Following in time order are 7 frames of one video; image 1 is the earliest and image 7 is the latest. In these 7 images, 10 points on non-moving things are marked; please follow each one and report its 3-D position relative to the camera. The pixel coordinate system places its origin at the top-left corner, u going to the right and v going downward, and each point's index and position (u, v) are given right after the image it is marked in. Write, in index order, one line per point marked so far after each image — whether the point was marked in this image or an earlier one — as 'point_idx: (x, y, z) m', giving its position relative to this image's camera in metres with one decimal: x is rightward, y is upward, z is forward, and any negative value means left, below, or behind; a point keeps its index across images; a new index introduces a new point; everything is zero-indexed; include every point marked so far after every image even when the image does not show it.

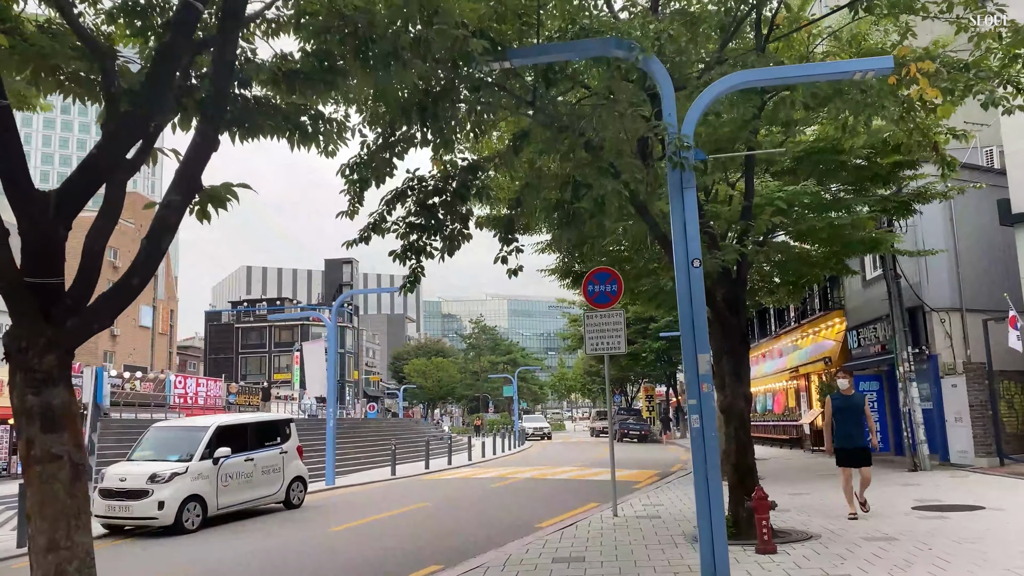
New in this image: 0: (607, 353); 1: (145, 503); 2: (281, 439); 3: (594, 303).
0: (+1.3, -0.9, +10.5) m
1: (-5.4, -3.2, +11.0) m
2: (-4.2, -2.8, +13.7) m
3: (+1.2, -0.2, +10.6) m
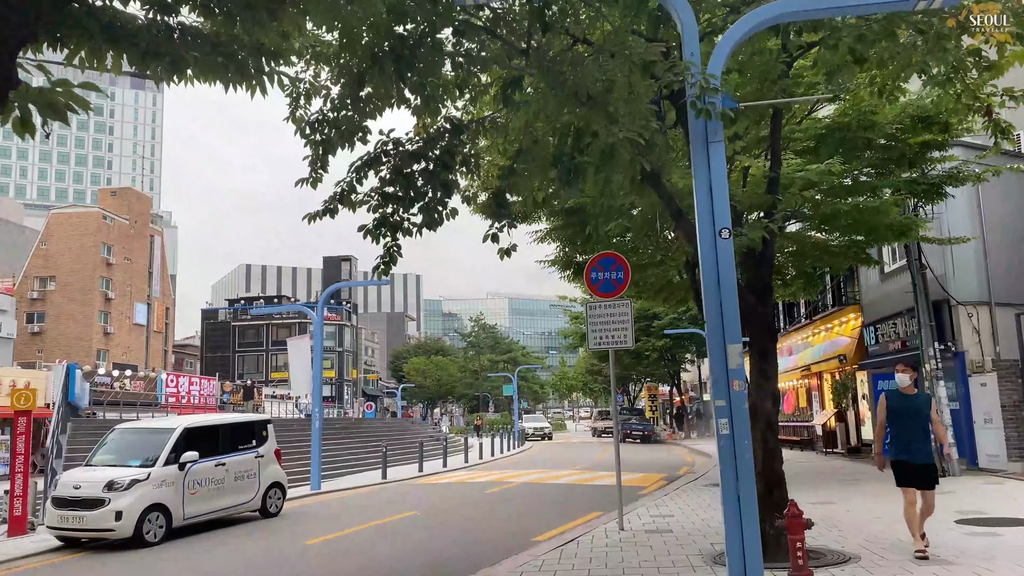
0: (+1.3, -0.8, +9.4) m
1: (-5.5, -3.0, +10.0) m
2: (-4.3, -2.6, +12.6) m
3: (+1.1, -0.1, +9.5) m
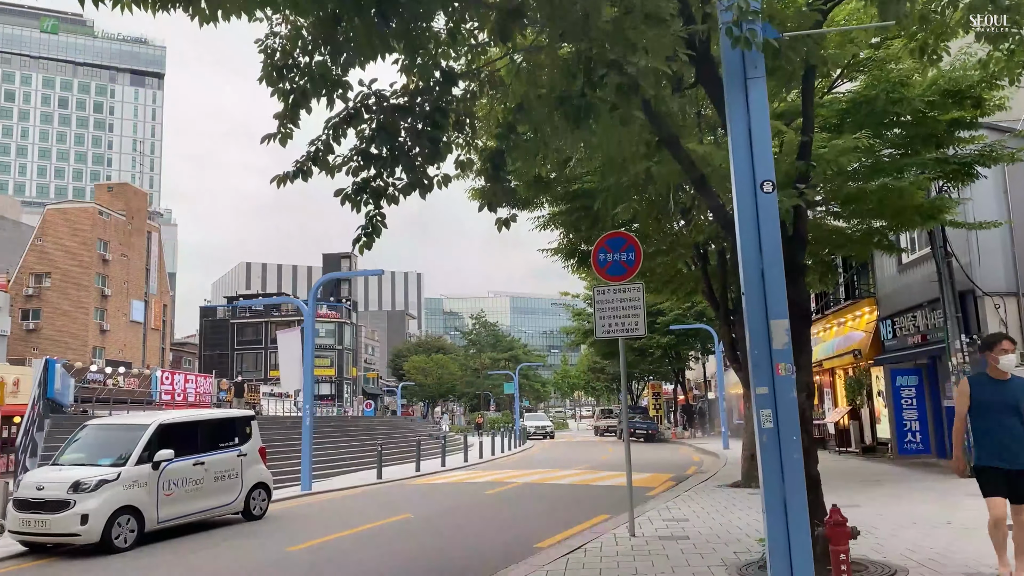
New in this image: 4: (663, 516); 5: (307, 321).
0: (+1.3, -0.6, +8.6) m
1: (-5.5, -2.8, +9.2) m
2: (-4.3, -2.4, +11.8) m
3: (+1.1, +0.1, +8.7) m
4: (+2.0, -3.1, +10.0) m
5: (-4.6, -0.7, +16.6) m
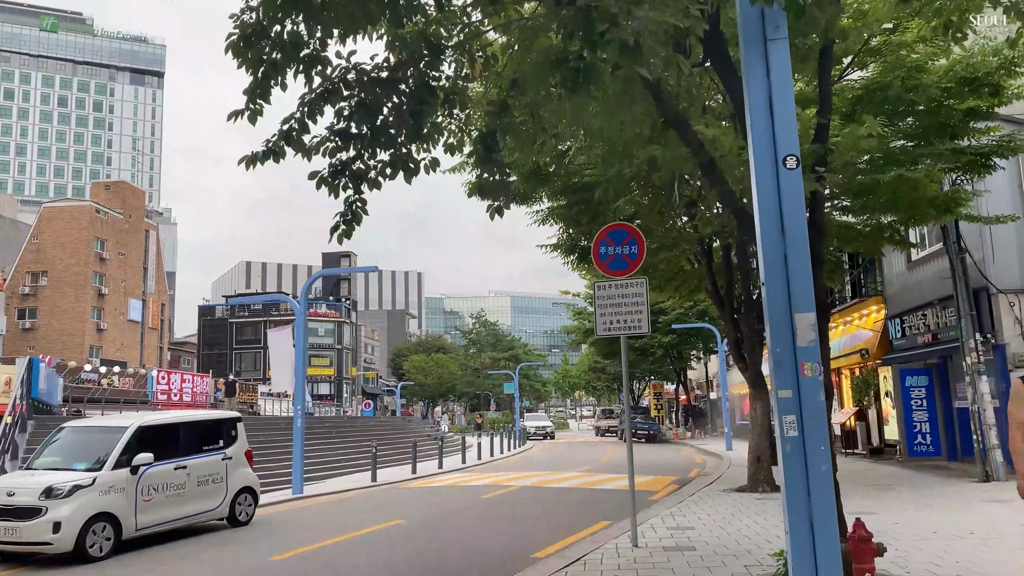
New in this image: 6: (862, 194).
0: (+1.2, -0.5, +8.1) m
1: (-5.6, -2.8, +8.7) m
2: (-4.3, -2.4, +11.3) m
3: (+1.1, +0.2, +8.2) m
4: (+2.0, -3.0, +9.5) m
5: (-4.6, -0.7, +16.1) m
6: (+5.0, +1.3, +10.7) m
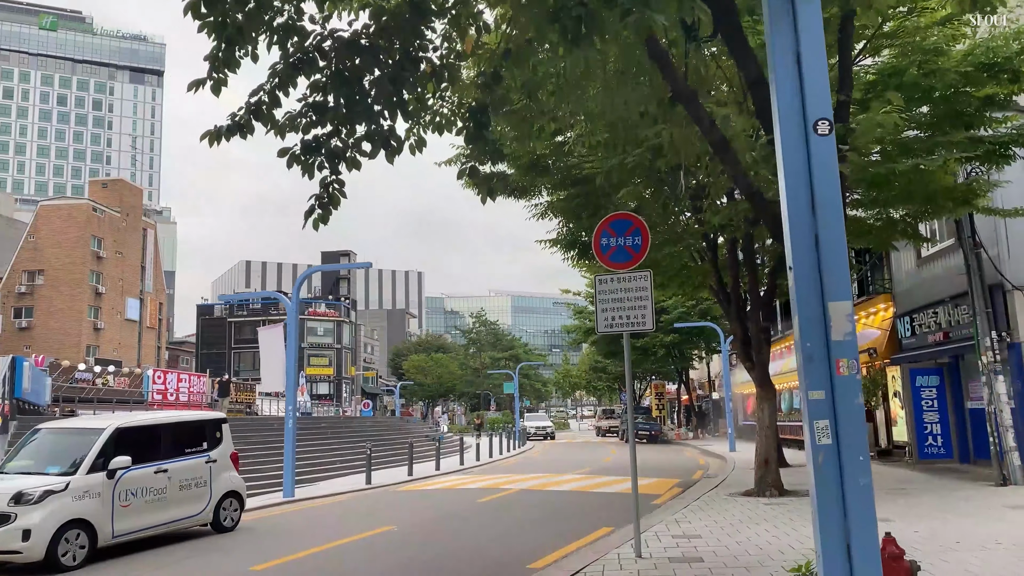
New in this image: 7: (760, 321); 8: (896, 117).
0: (+1.2, -0.5, +7.6) m
1: (-5.6, -2.7, +8.2) m
2: (-4.4, -2.3, +10.8) m
3: (+1.0, +0.3, +7.7) m
4: (+1.9, -2.9, +9.0) m
5: (-4.6, -0.6, +15.6) m
6: (+5.0, +1.4, +10.2) m
7: (+4.4, -0.6, +13.1) m
8: (+4.9, +2.2, +9.6) m
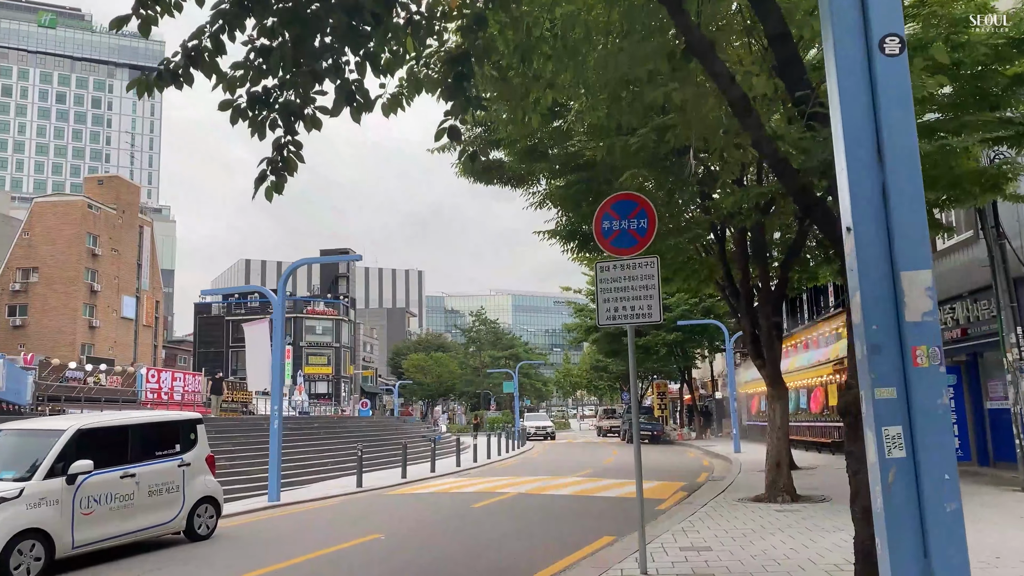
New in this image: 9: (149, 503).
0: (+1.1, -0.3, +6.9) m
1: (-5.7, -2.6, +7.5) m
2: (-4.5, -2.2, +10.1) m
3: (+0.9, +0.4, +7.0) m
4: (+1.9, -2.8, +8.3) m
5: (-4.7, -0.5, +14.9) m
6: (+4.9, +1.5, +9.5) m
7: (+4.3, -0.5, +12.4) m
8: (+4.9, +2.3, +8.9) m
9: (-4.6, -2.7, +9.4) m
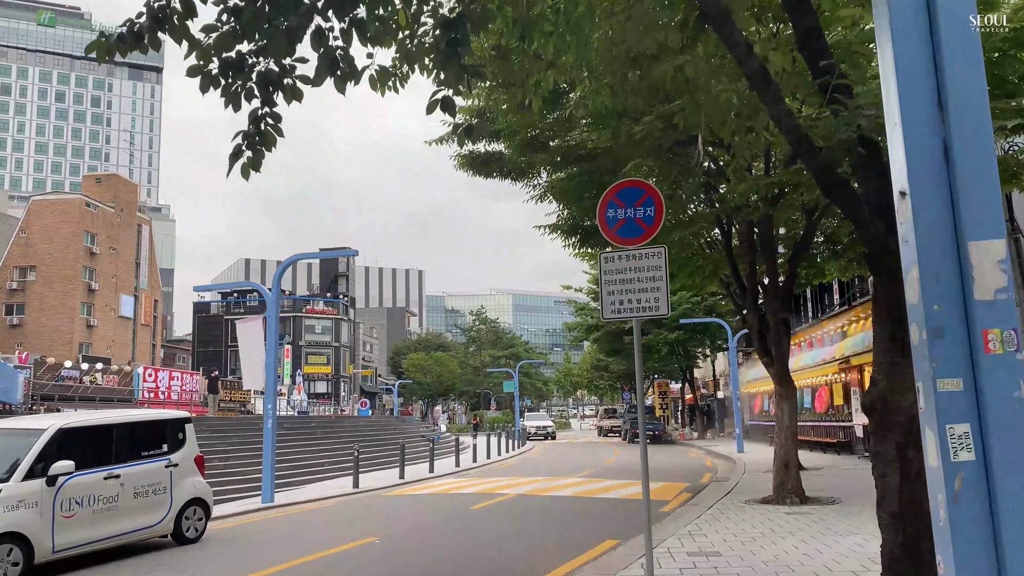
0: (+1.1, -0.3, +6.6) m
1: (-5.7, -2.5, +7.1) m
2: (-4.5, -2.1, +9.8) m
3: (+0.9, +0.5, +6.7) m
4: (+1.9, -2.8, +7.9) m
5: (-4.7, -0.4, +14.5) m
6: (+4.9, +1.6, +9.1) m
7: (+4.3, -0.4, +12.0) m
8: (+4.9, +2.4, +8.5) m
9: (-4.6, -2.6, +9.0) m
